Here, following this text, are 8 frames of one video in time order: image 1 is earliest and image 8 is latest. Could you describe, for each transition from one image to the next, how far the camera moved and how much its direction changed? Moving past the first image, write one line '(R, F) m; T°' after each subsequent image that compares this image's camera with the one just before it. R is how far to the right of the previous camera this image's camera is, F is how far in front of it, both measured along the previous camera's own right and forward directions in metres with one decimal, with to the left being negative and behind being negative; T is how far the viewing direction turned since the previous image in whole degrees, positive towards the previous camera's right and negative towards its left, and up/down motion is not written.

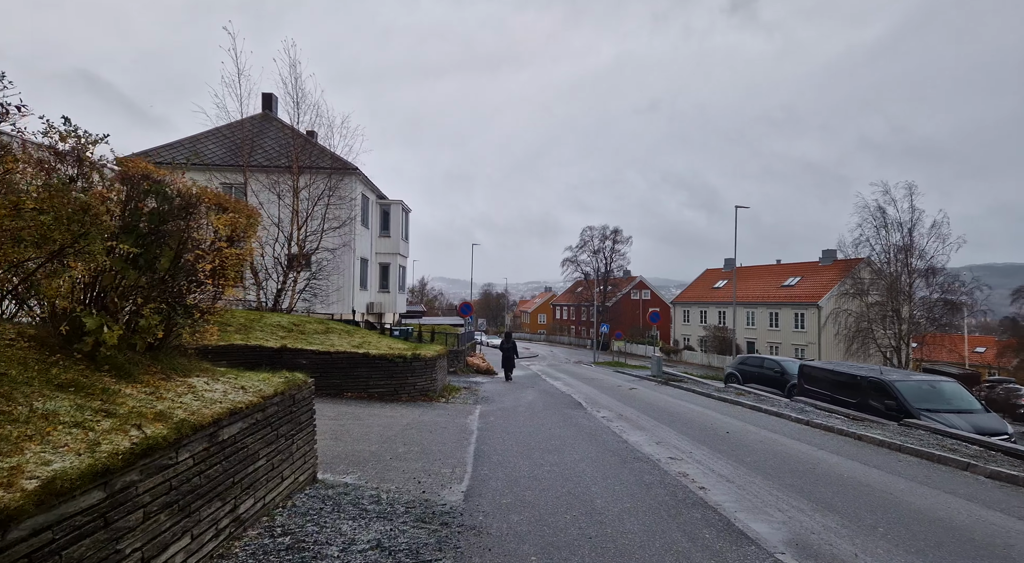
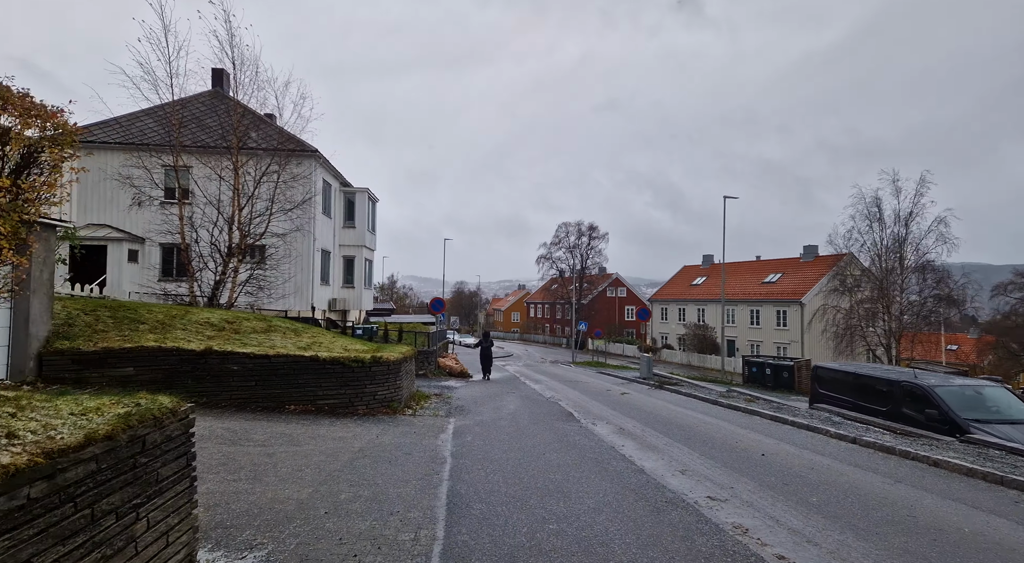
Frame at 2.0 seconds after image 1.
(-0.1, +2.2) m; +3°
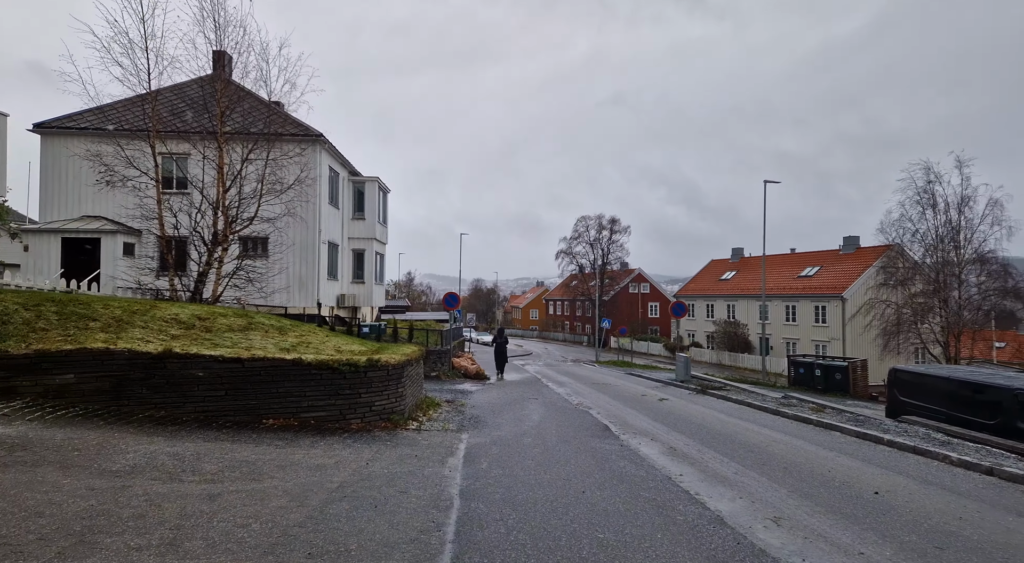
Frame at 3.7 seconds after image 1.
(-0.1, +1.9) m; -2°
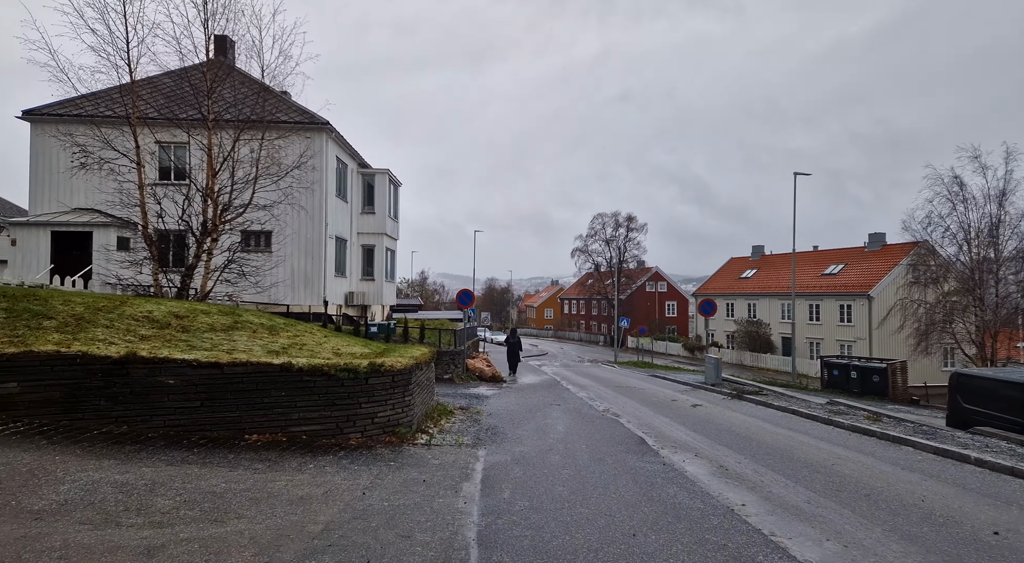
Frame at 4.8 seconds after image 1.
(-0.2, +1.3) m; -1°
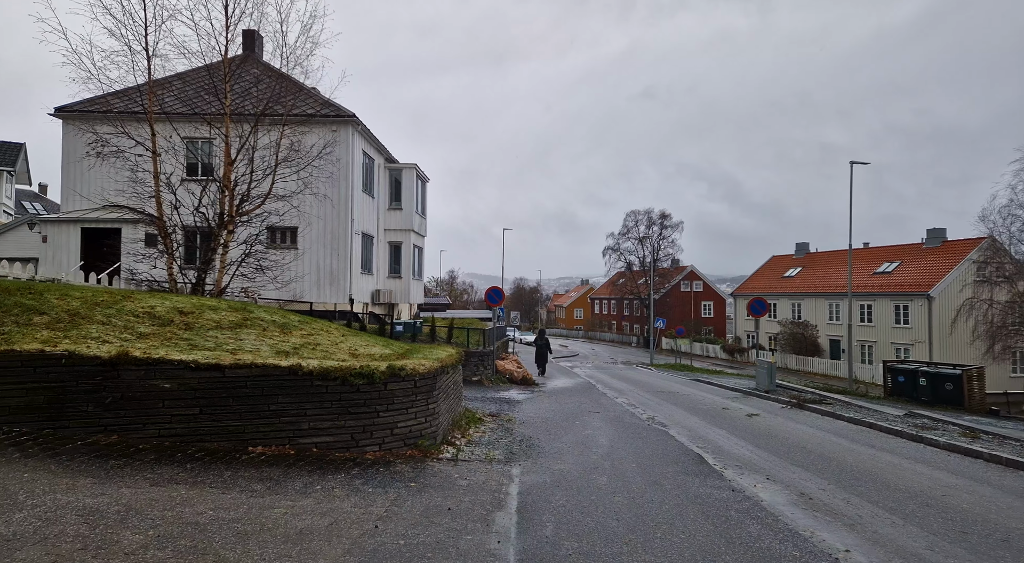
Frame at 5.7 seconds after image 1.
(-0.1, +1.0) m; -3°
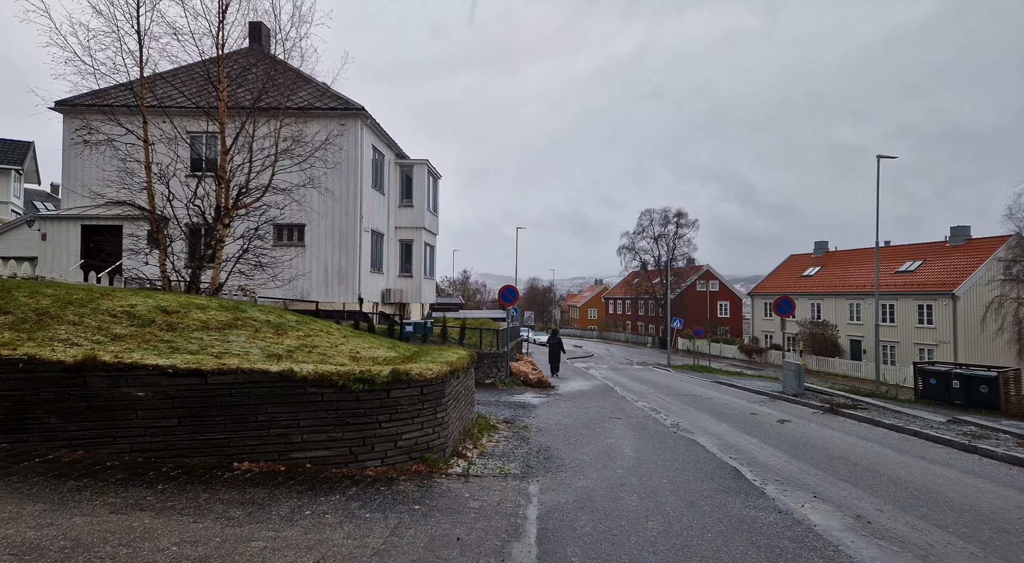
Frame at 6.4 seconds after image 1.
(0.0, +0.8) m; -1°
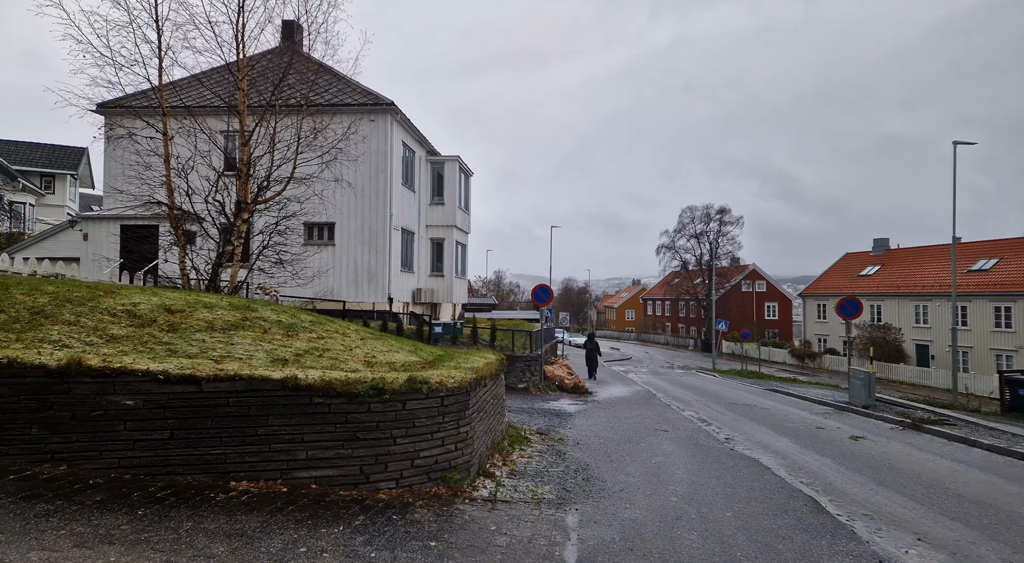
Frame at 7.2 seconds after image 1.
(0.0, +0.8) m; -4°
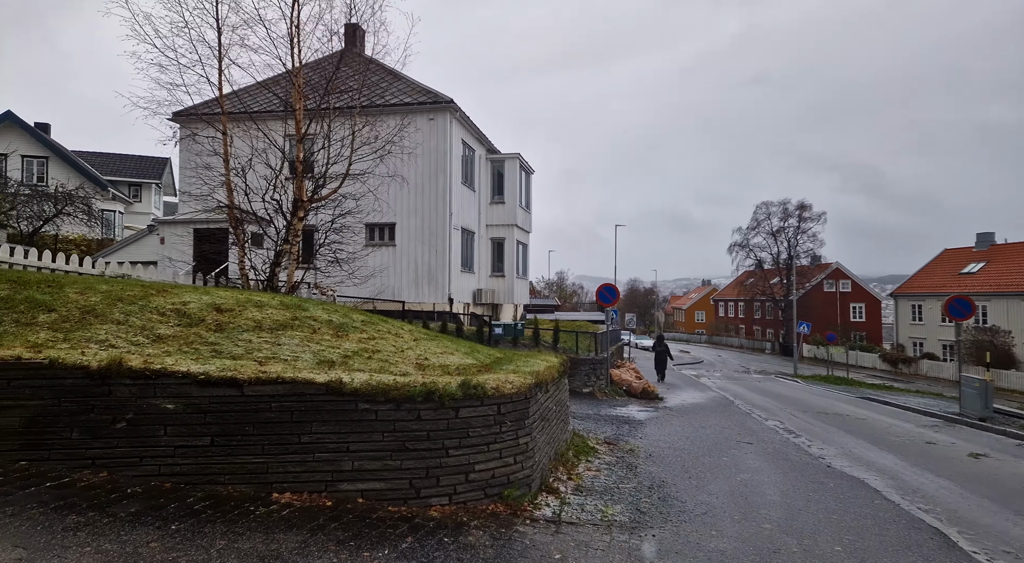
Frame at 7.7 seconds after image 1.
(0.0, +0.6) m; -6°
